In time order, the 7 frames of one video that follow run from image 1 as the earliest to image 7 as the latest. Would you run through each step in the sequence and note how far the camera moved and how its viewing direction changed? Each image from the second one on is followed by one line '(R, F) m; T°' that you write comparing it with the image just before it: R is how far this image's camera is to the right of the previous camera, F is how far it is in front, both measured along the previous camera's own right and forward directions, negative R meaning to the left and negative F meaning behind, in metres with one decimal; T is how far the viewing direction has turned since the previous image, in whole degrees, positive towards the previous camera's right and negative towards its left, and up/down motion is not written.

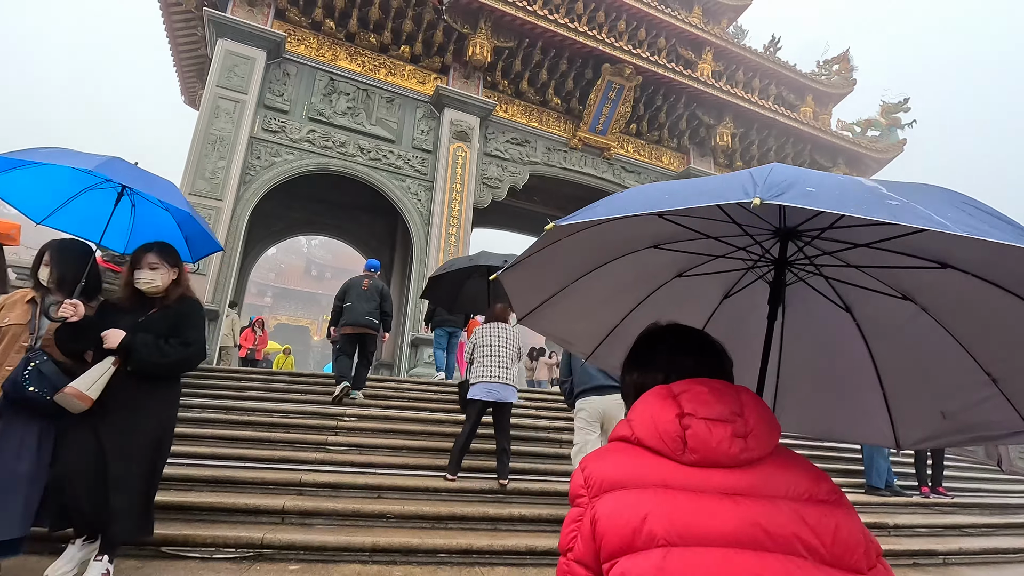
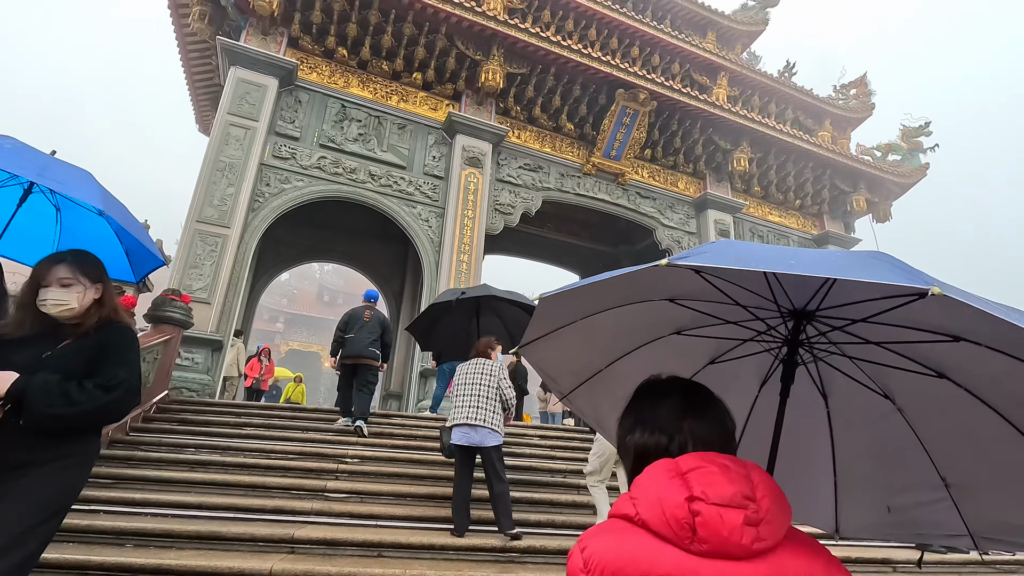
(0.0, +0.2) m; -1°
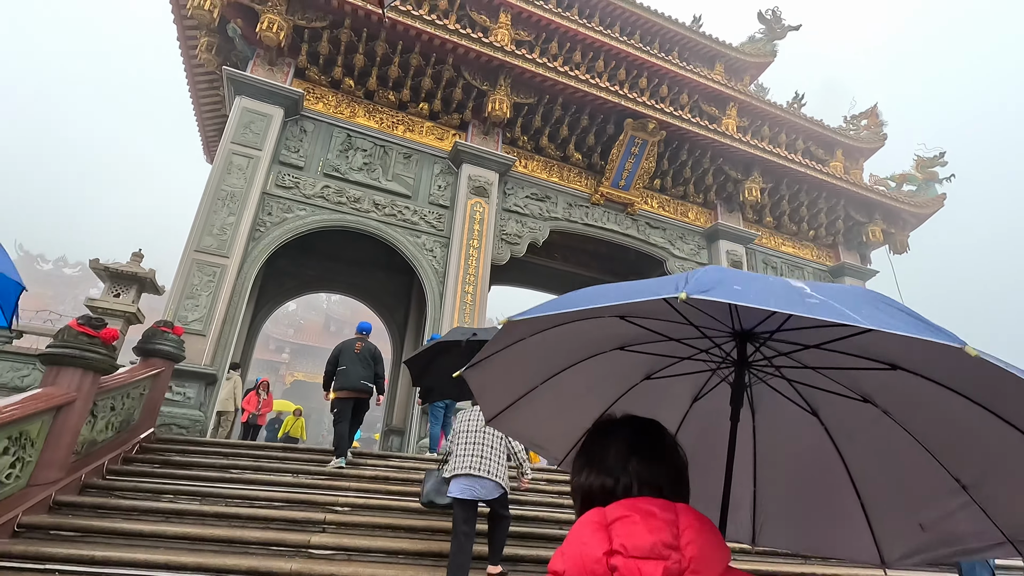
(0.0, +0.2) m; -1°
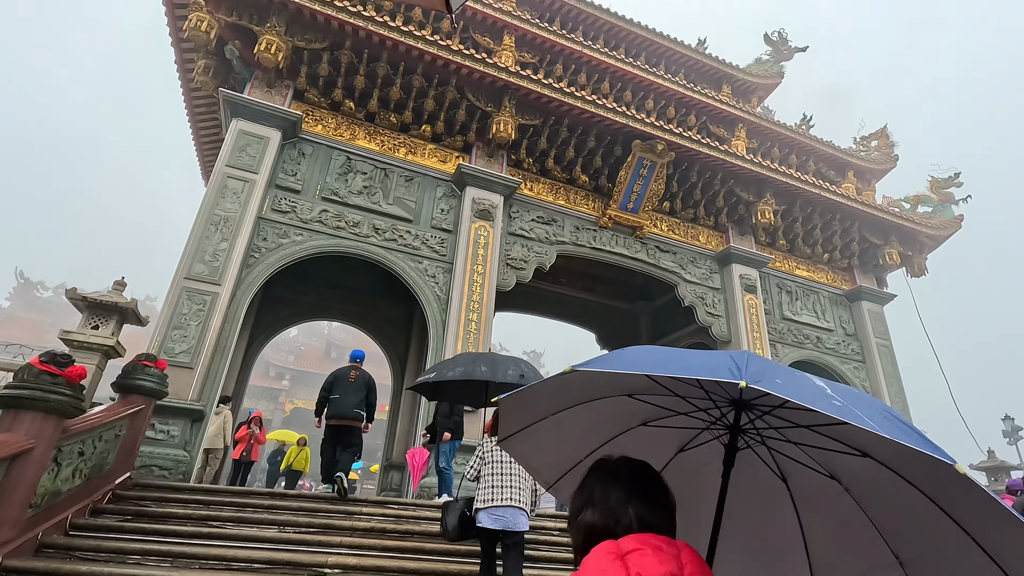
(0.0, +0.3) m; 0°
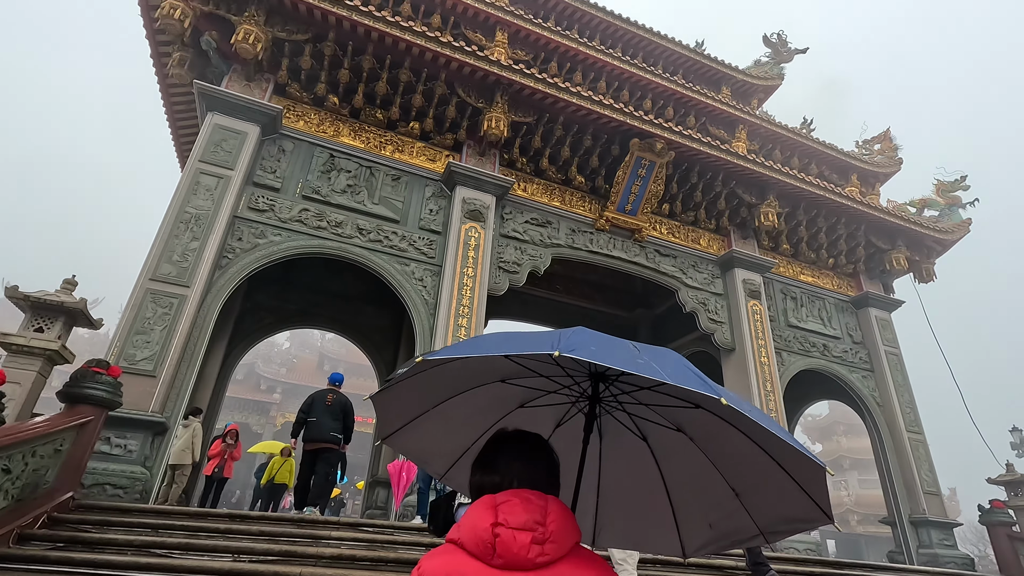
(+0.1, +0.4) m; 0°
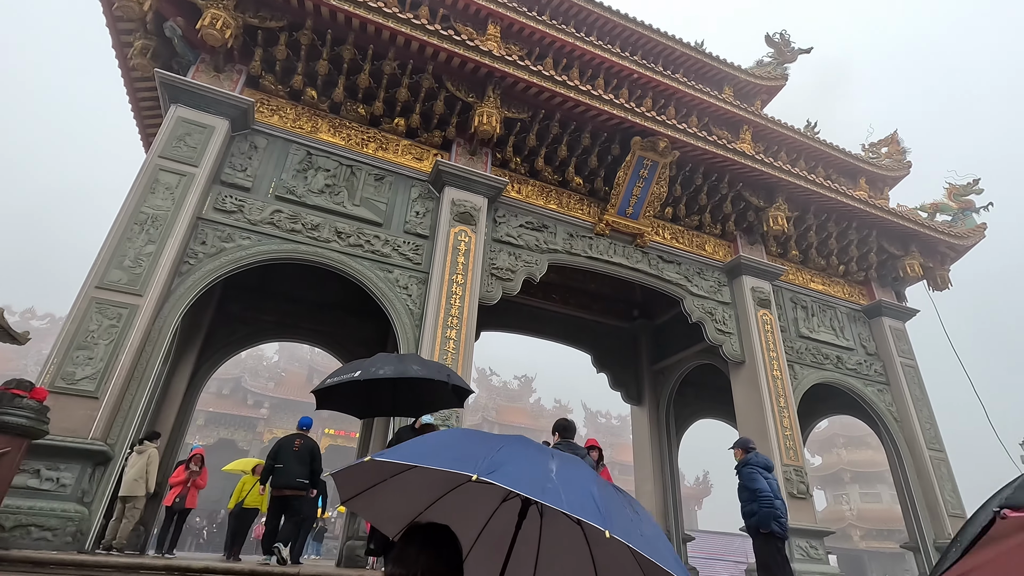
(0.0, +0.5) m; +1°
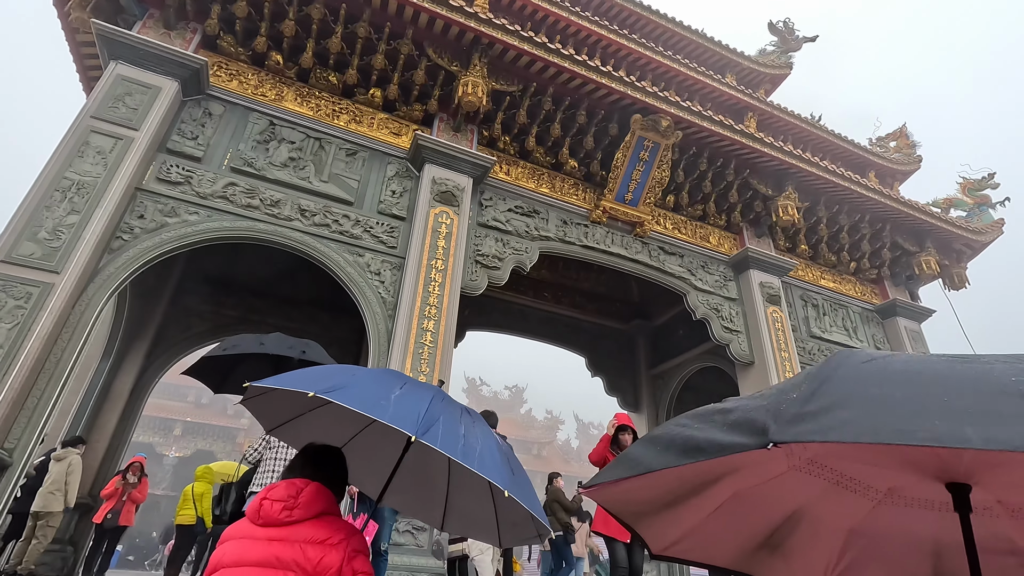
(+0.1, +0.6) m; +1°
